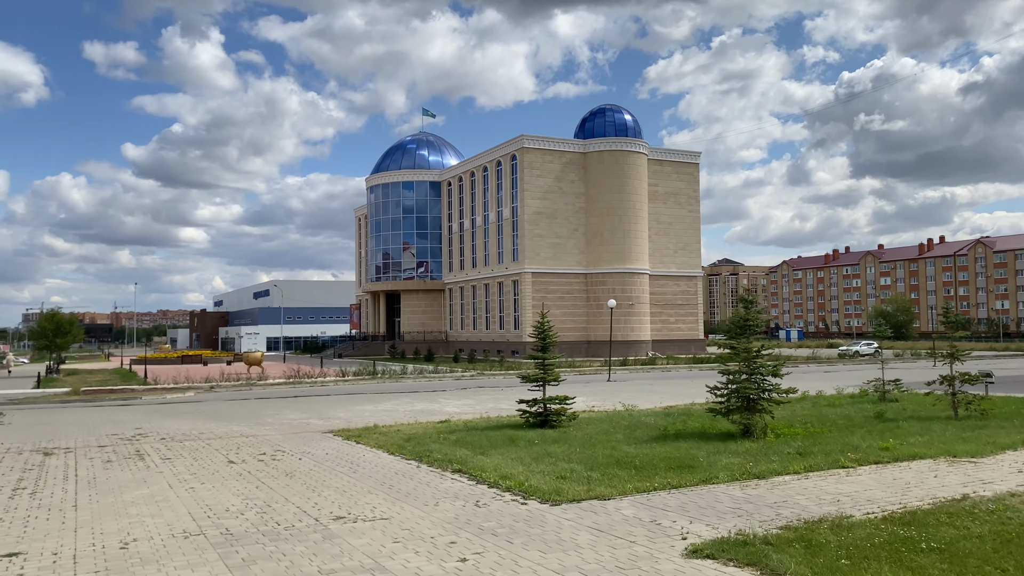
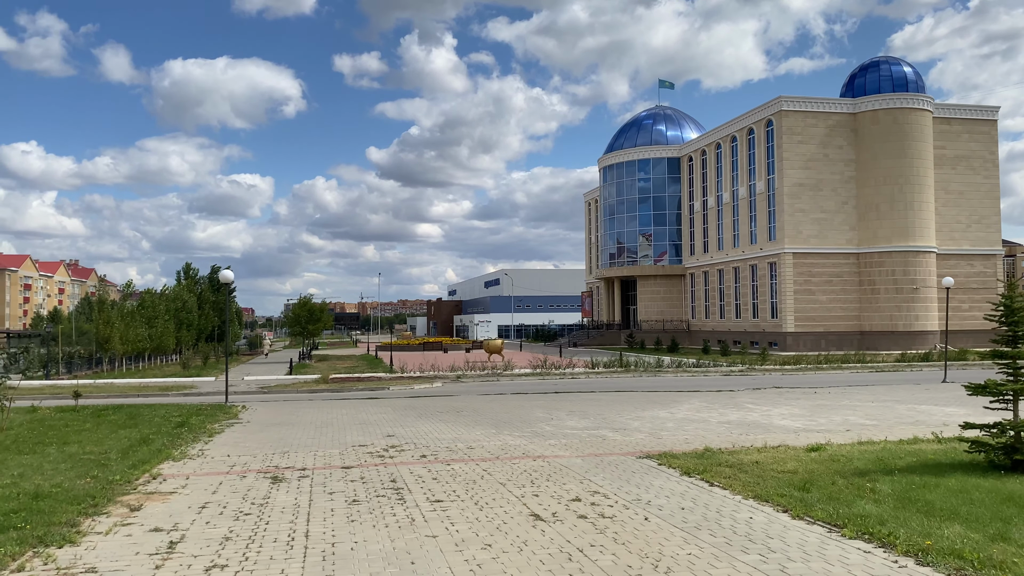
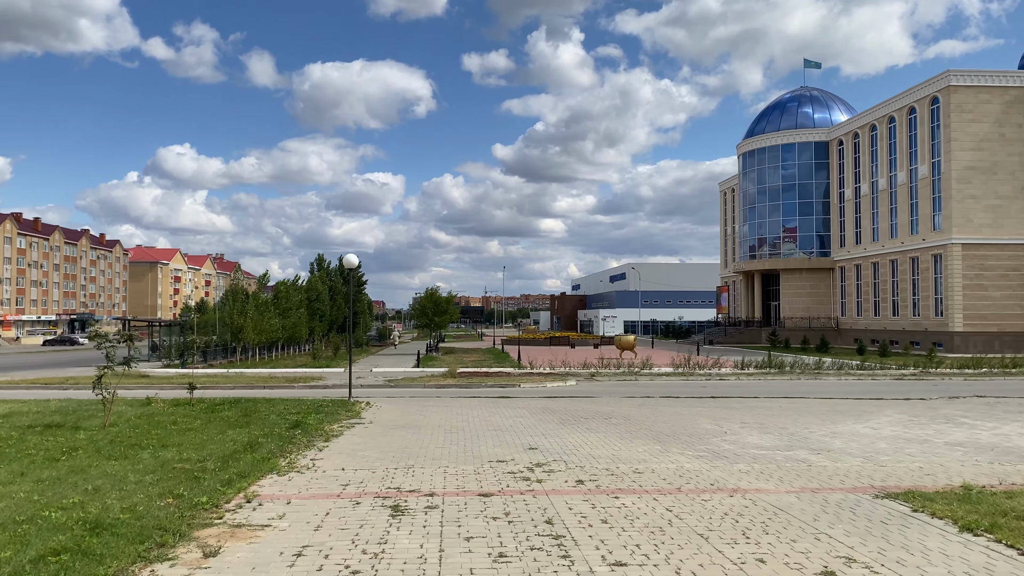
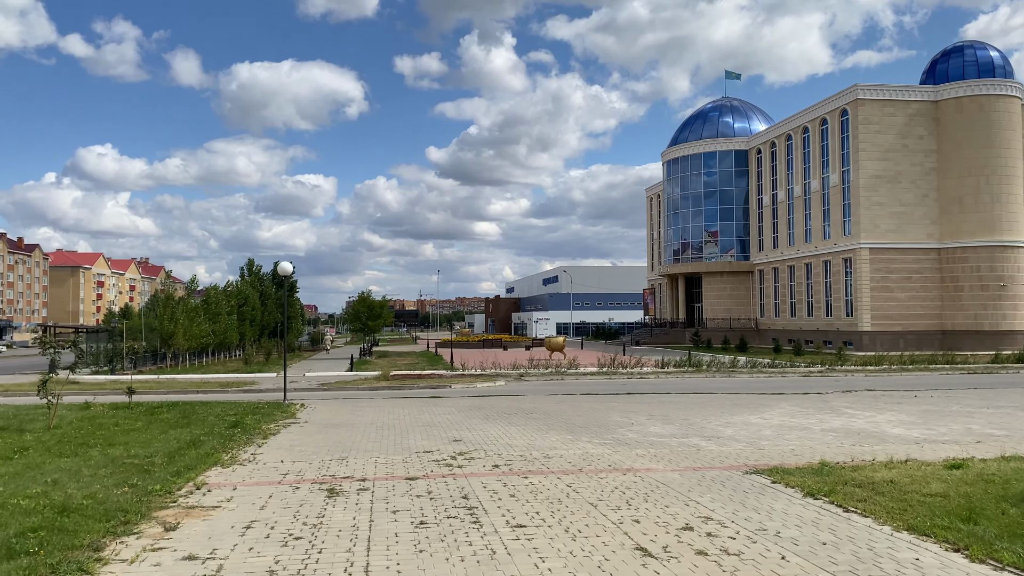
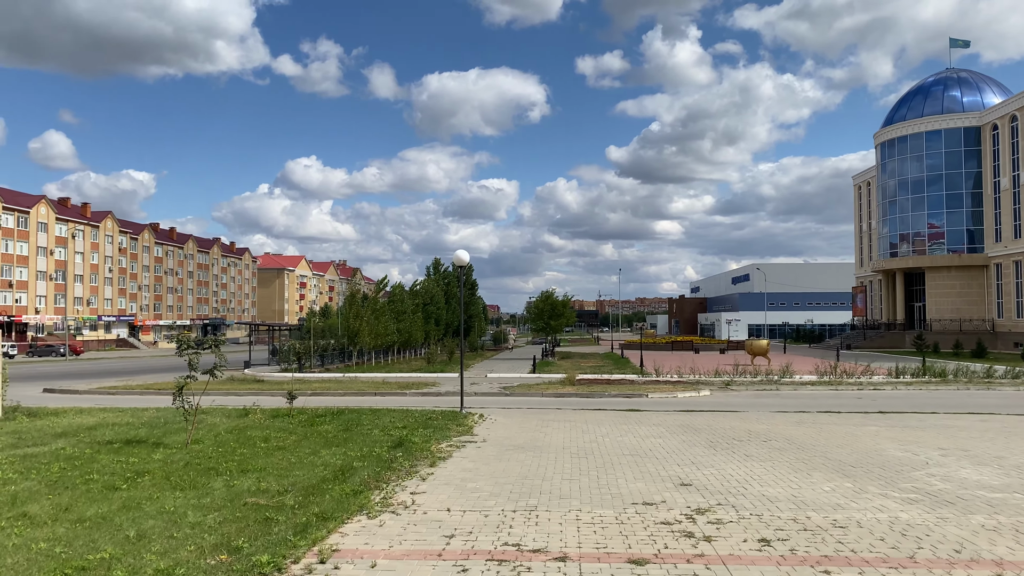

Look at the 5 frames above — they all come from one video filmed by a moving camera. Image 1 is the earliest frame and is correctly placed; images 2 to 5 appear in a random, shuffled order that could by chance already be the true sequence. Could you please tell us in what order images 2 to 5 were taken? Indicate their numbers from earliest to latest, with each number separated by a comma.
2, 4, 3, 5
